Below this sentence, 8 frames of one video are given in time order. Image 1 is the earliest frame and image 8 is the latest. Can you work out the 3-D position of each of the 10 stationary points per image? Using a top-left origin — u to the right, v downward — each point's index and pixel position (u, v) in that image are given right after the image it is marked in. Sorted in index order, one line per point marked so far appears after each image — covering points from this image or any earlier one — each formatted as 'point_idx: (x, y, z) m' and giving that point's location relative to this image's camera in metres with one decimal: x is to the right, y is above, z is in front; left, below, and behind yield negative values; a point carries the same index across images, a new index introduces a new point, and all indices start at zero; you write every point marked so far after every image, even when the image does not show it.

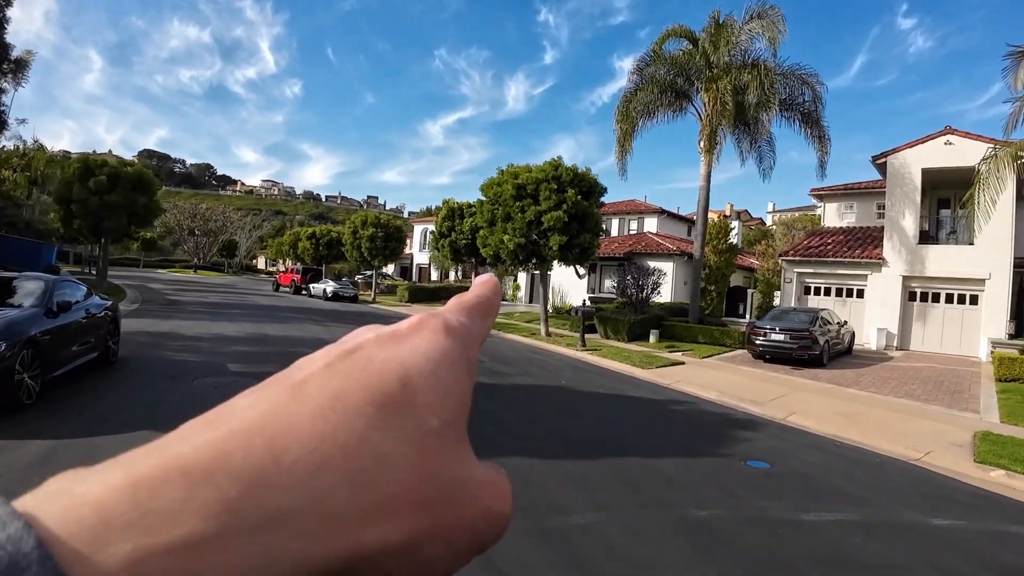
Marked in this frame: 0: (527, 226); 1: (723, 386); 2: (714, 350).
0: (+0.5, +1.9, +18.4) m
1: (+4.6, -2.1, +13.0) m
2: (+6.3, -1.9, +18.5) m
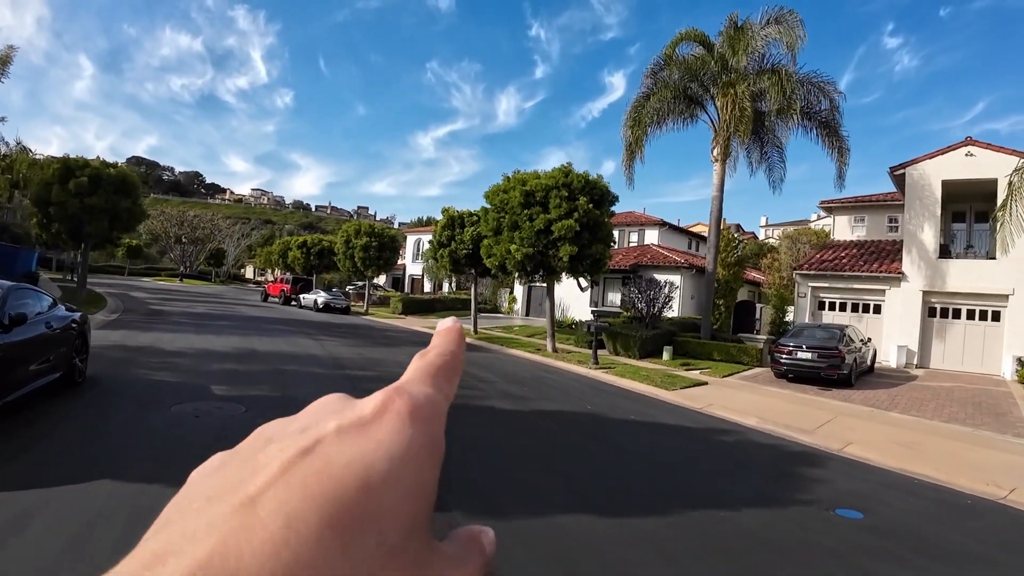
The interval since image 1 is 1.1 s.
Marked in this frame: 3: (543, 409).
0: (+0.7, +1.5, +17.3) m
1: (+4.9, -2.4, +11.9) m
2: (+6.5, -2.4, +17.5) m
3: (+0.5, -1.9, +9.3) m
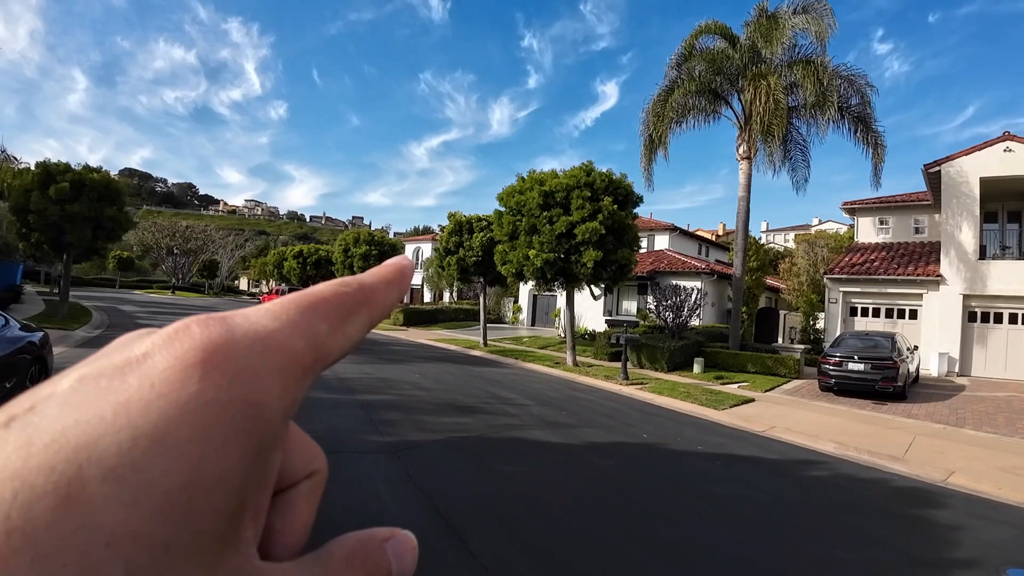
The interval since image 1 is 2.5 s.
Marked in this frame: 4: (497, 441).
0: (+1.2, +1.3, +15.9) m
1: (+5.5, -2.5, +10.5) m
2: (+7.1, -2.5, +16.1) m
3: (+1.1, -2.0, +7.9) m
4: (-0.1, -1.9, +7.5) m
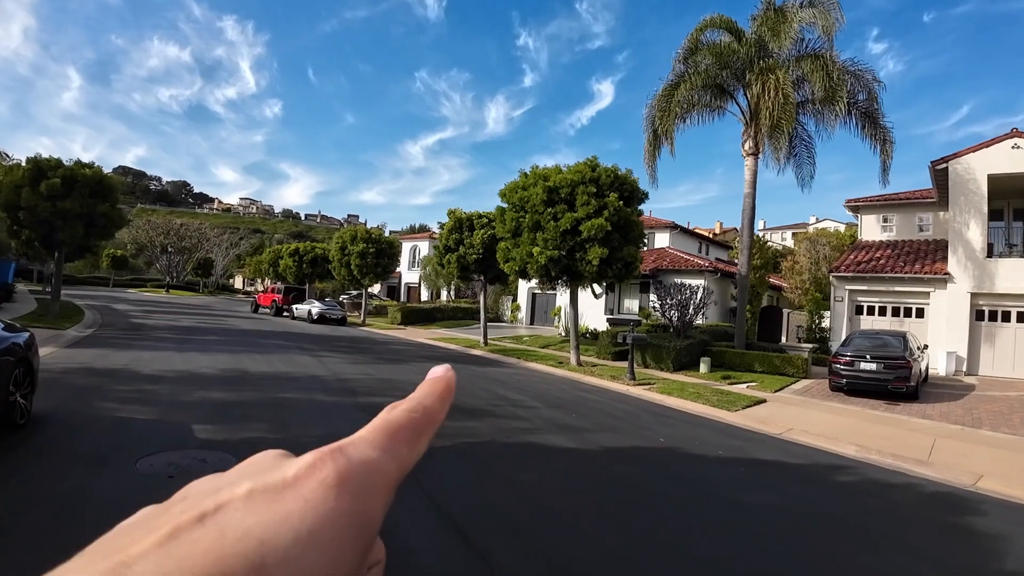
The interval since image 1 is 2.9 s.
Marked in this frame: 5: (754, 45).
0: (+1.3, +1.4, +15.6) m
1: (+5.6, -2.5, +10.2) m
2: (+7.2, -2.5, +15.8) m
3: (+1.2, -2.0, +7.5) m
4: (0.0, -1.9, +7.1) m
5: (+7.5, +7.5, +18.5) m
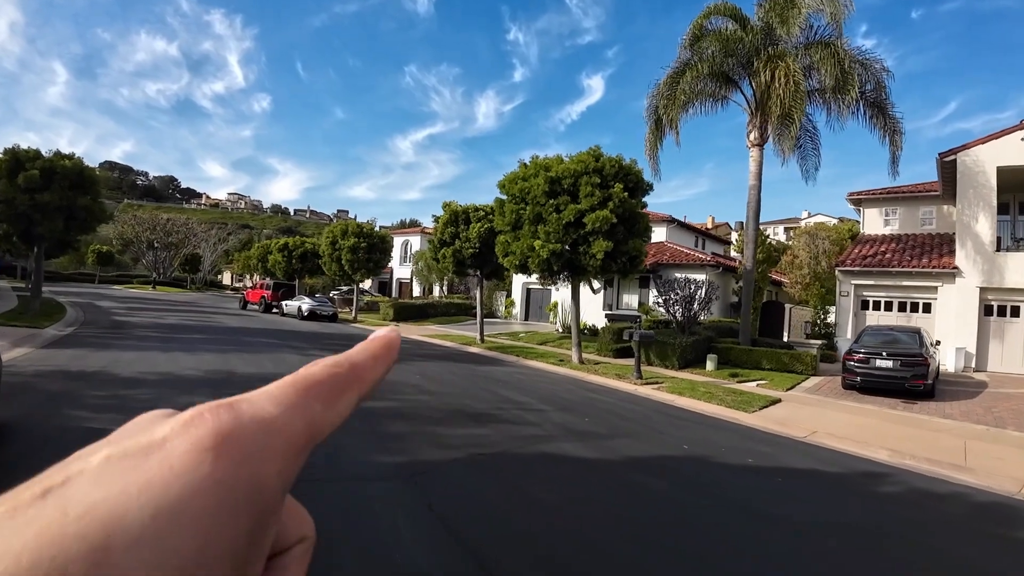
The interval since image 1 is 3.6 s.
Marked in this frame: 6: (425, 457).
0: (+1.3, +1.5, +14.9) m
1: (+5.7, -2.4, +9.6) m
2: (+7.2, -2.3, +15.3) m
3: (+1.4, -2.0, +6.9) m
4: (+0.2, -1.8, +6.4) m
5: (+7.4, +7.7, +17.9) m
6: (-0.9, -1.7, +6.1) m
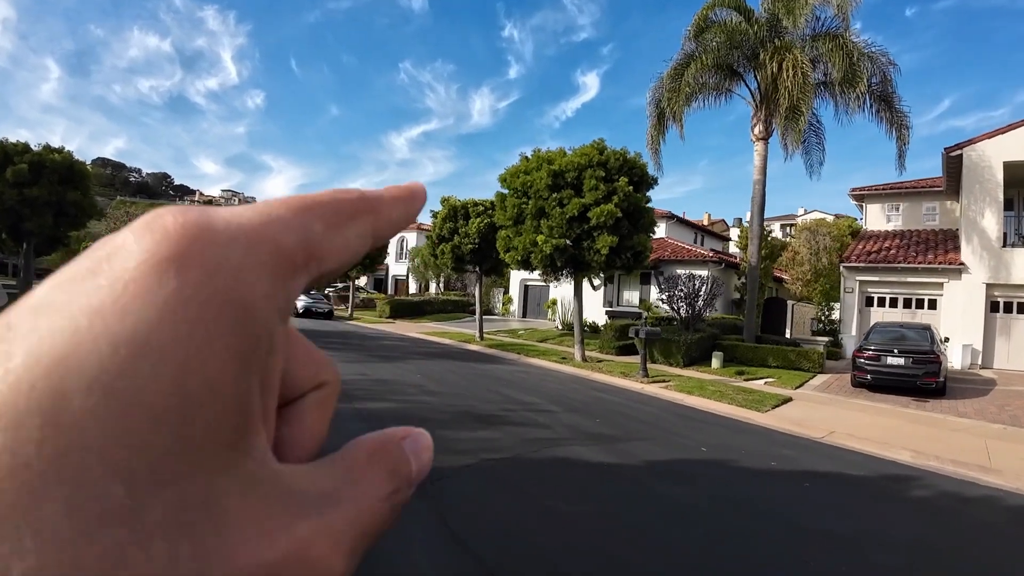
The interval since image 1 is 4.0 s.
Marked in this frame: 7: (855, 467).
0: (+1.4, +1.6, +14.6) m
1: (+5.8, -2.3, +9.3) m
2: (+7.2, -2.2, +15.0) m
3: (+1.5, -1.9, +6.5) m
4: (+0.3, -1.8, +6.1) m
5: (+7.5, +7.8, +17.6) m
6: (-0.7, -1.7, +5.8) m
7: (+4.2, -2.2, +7.3) m
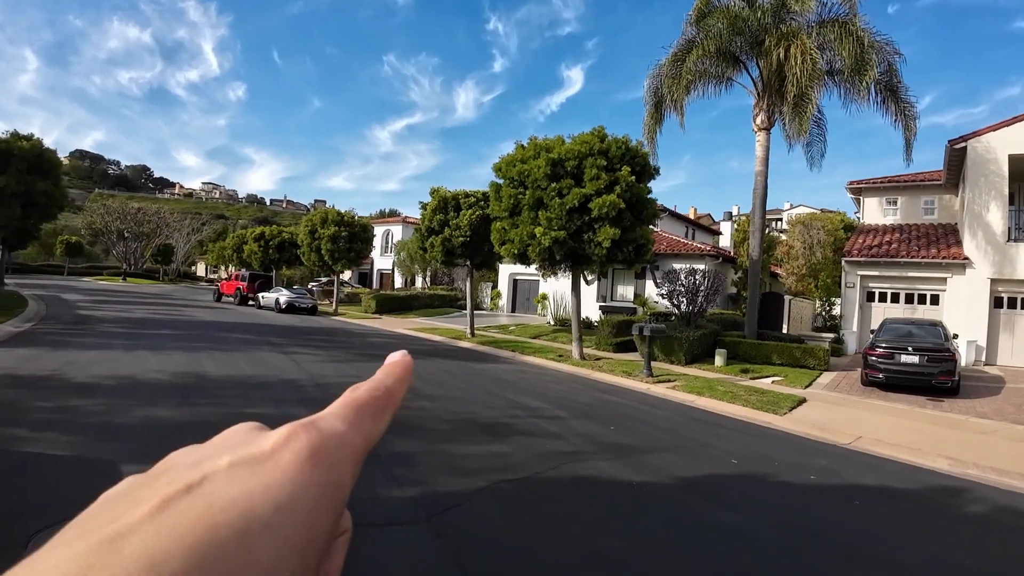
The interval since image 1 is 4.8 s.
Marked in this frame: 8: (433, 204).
0: (+1.3, +1.7, +13.8) m
1: (+5.9, -2.2, +8.7) m
2: (+7.1, -2.1, +14.4) m
3: (+1.6, -1.8, +5.8) m
4: (+0.4, -1.7, +5.4) m
5: (+7.3, +8.0, +16.9) m
6: (-0.6, -1.6, +5.0) m
7: (+4.3, -2.1, +6.6) m
8: (-2.6, +2.8, +19.9) m
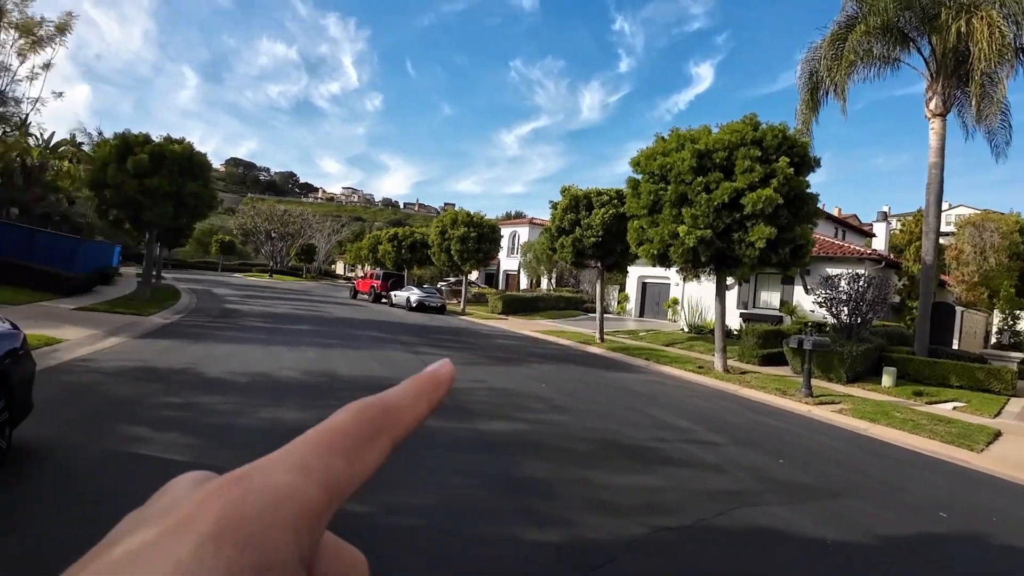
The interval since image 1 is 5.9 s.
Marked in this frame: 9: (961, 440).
0: (+4.2, +1.6, +12.5) m
1: (+7.7, -2.4, +6.6) m
2: (+10.0, -2.3, +11.9) m
3: (+2.9, -1.9, +4.6) m
4: (+1.6, -1.8, +4.4) m
5: (+10.9, +7.7, +14.3) m
6: (+0.6, -1.7, +4.2) m
7: (+5.6, -2.2, +4.8) m
8: (+1.7, +2.7, +19.2) m
9: (+6.5, -2.2, +8.5) m
